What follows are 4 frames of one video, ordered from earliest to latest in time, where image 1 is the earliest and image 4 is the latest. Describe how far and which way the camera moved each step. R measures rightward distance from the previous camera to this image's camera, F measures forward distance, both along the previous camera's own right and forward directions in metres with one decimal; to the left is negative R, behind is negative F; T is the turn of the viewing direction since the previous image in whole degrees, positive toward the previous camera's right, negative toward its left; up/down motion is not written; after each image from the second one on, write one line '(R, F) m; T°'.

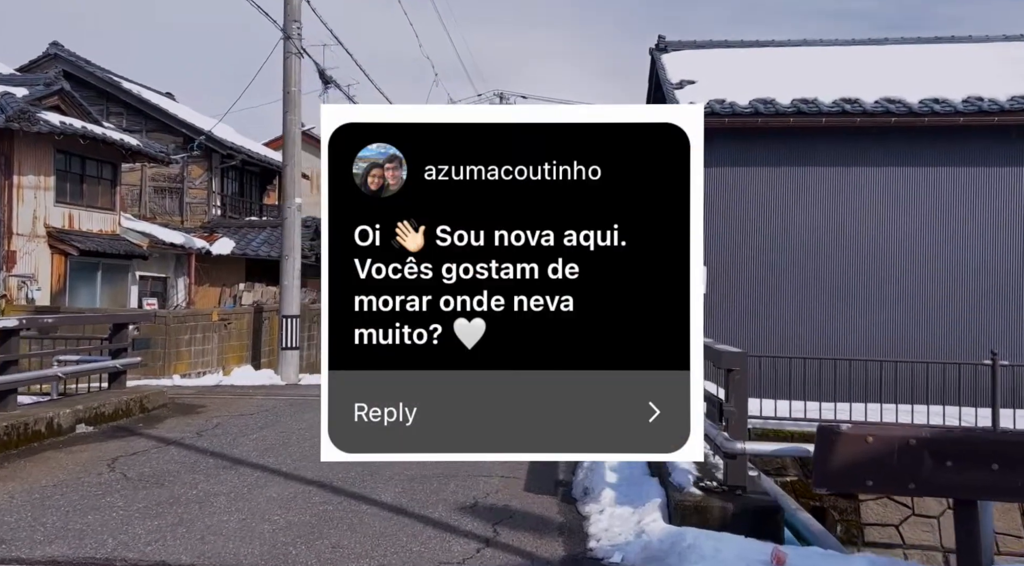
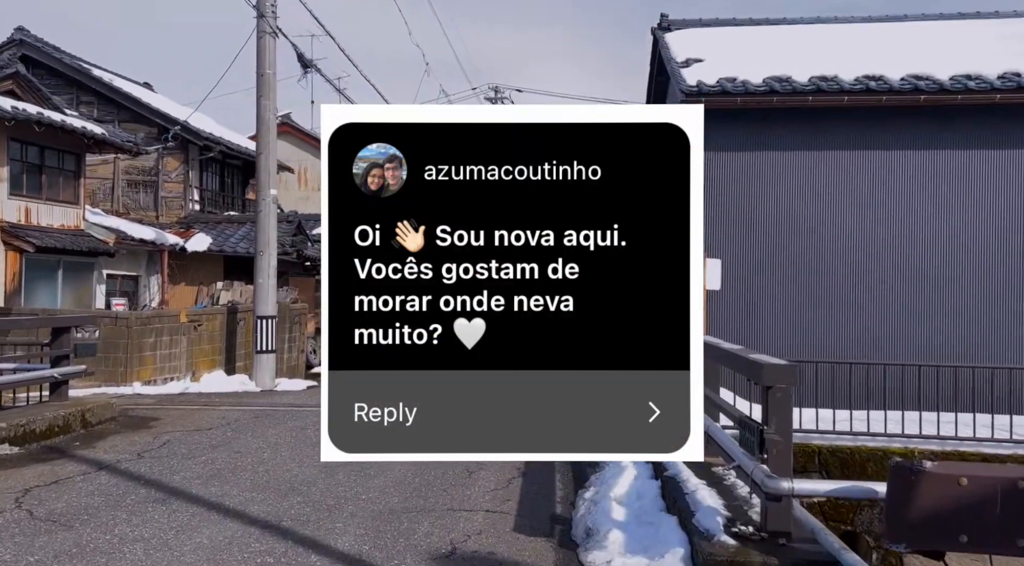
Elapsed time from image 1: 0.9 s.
(+0.1, +1.0) m; 0°
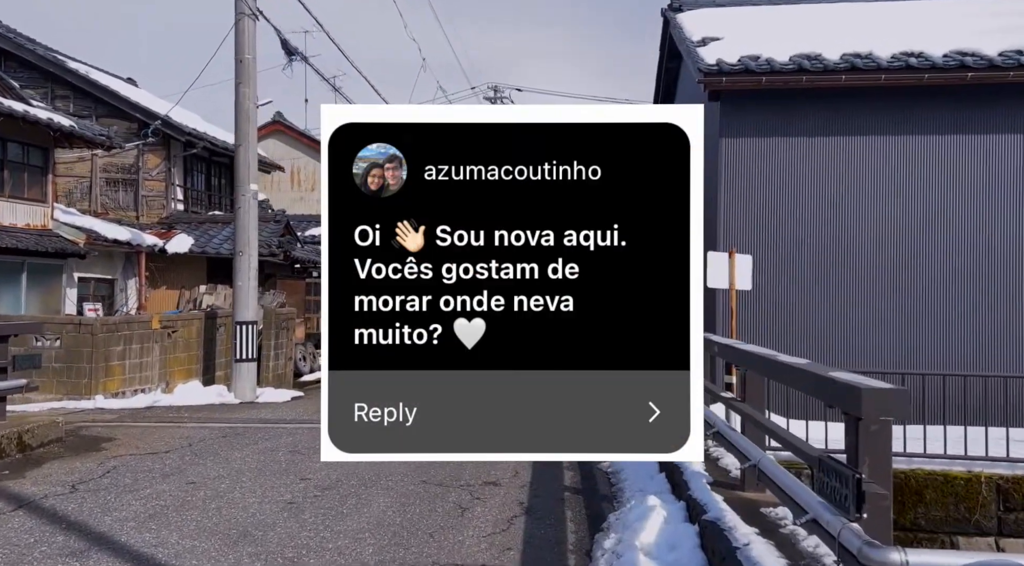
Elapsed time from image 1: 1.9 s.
(0.0, +1.0) m; 0°
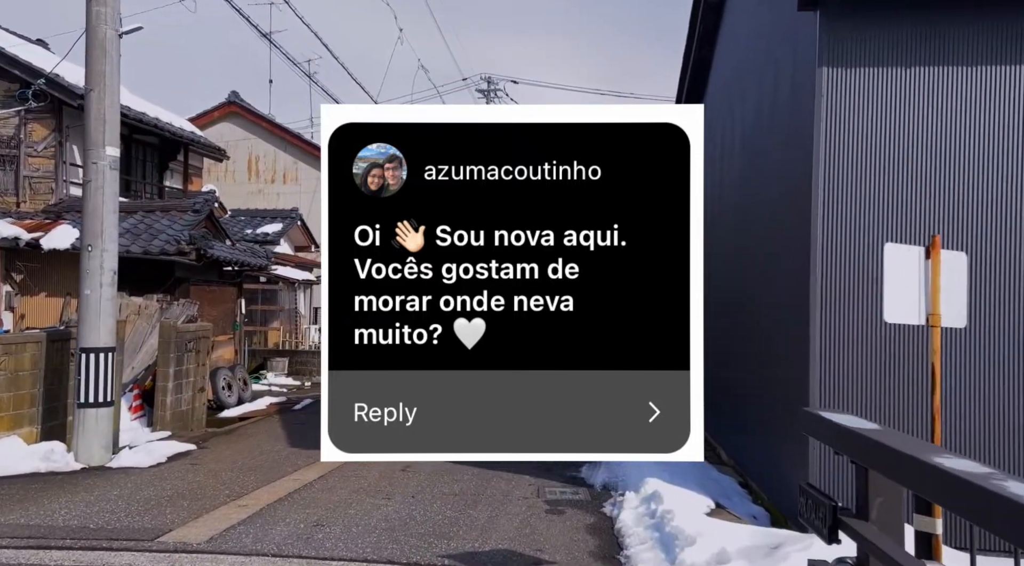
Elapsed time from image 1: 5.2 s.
(+0.2, +3.6) m; 0°
